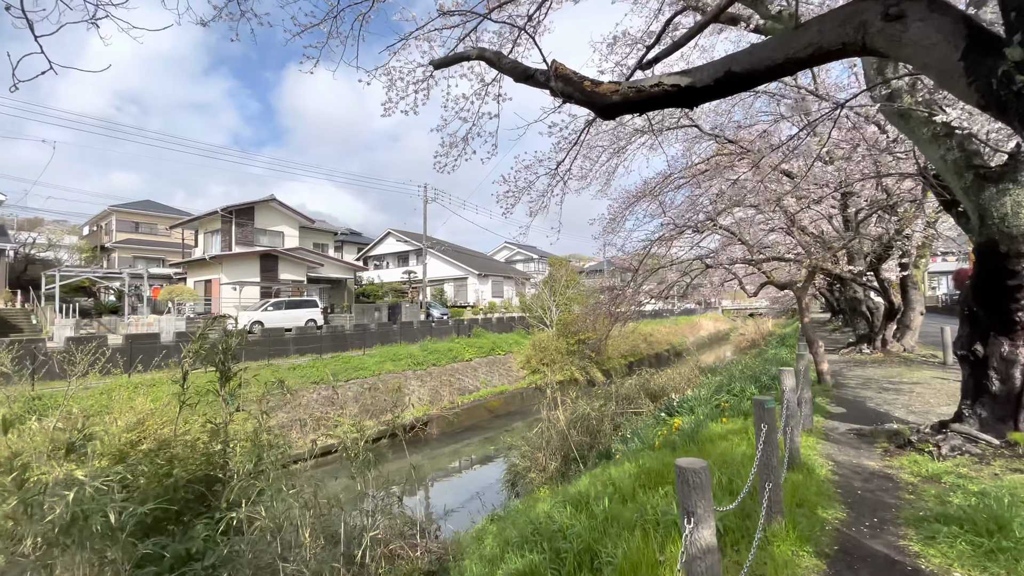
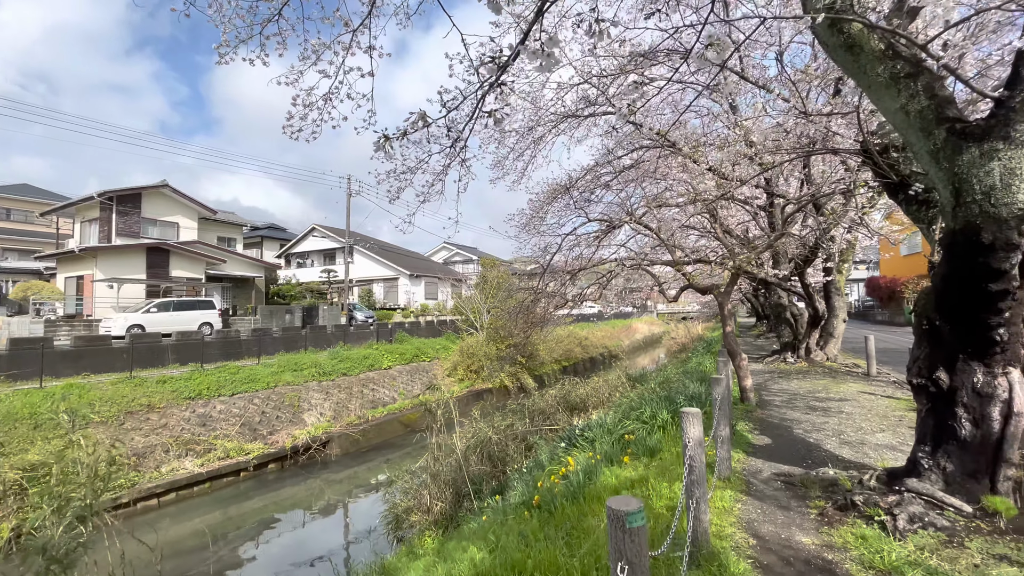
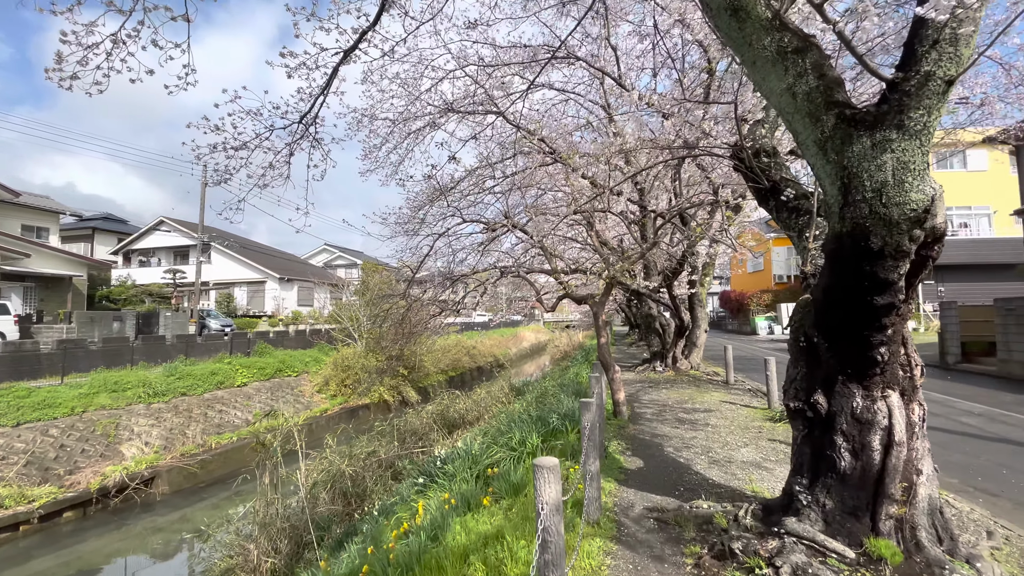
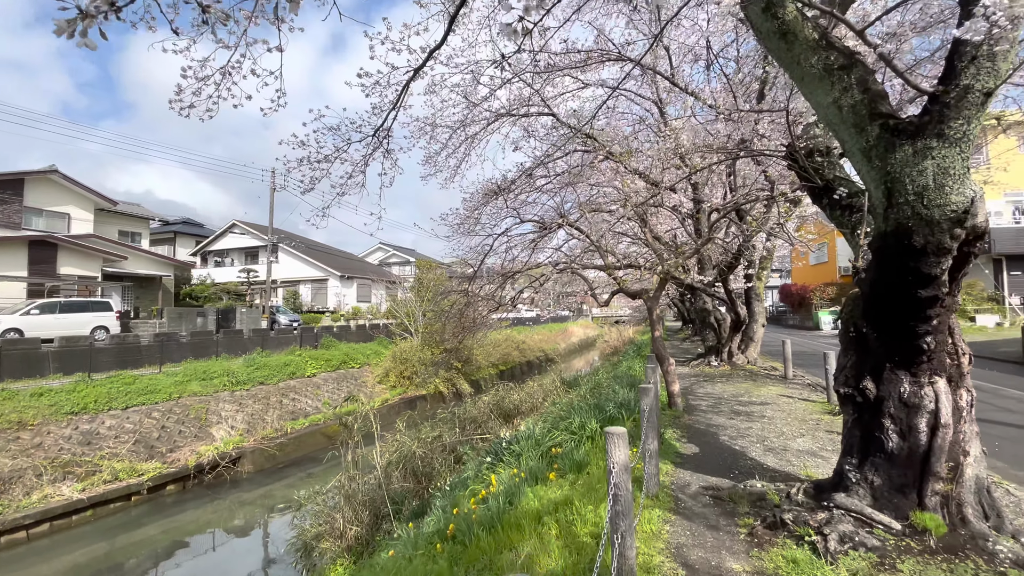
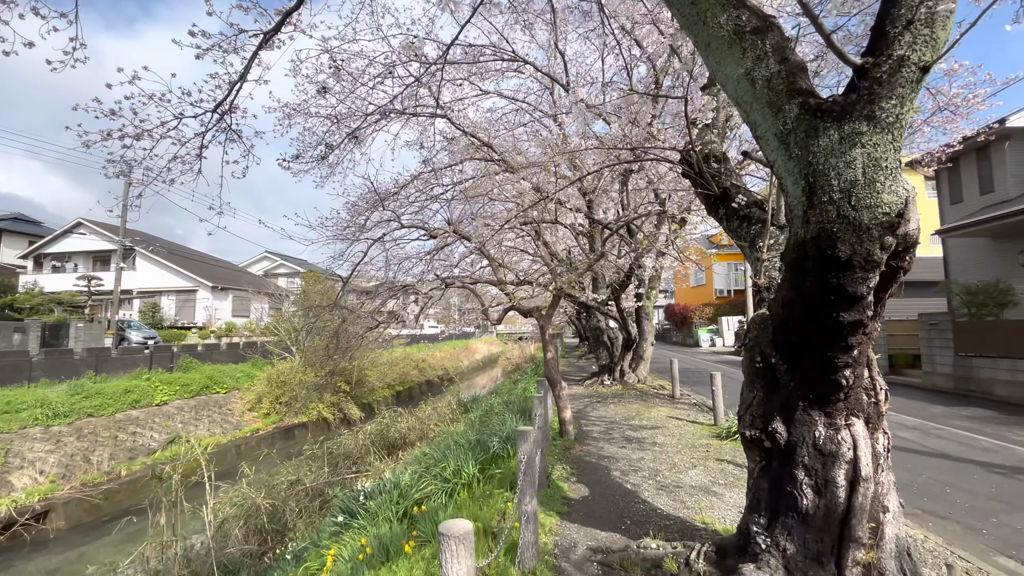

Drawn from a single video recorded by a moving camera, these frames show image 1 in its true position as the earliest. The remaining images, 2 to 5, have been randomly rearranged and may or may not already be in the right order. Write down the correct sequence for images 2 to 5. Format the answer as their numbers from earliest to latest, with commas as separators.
2, 4, 3, 5
